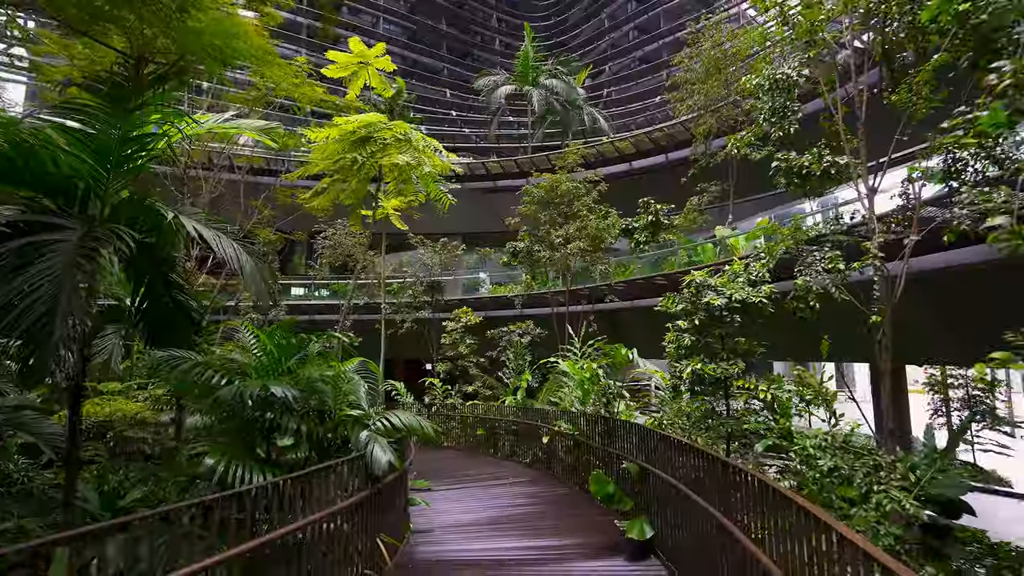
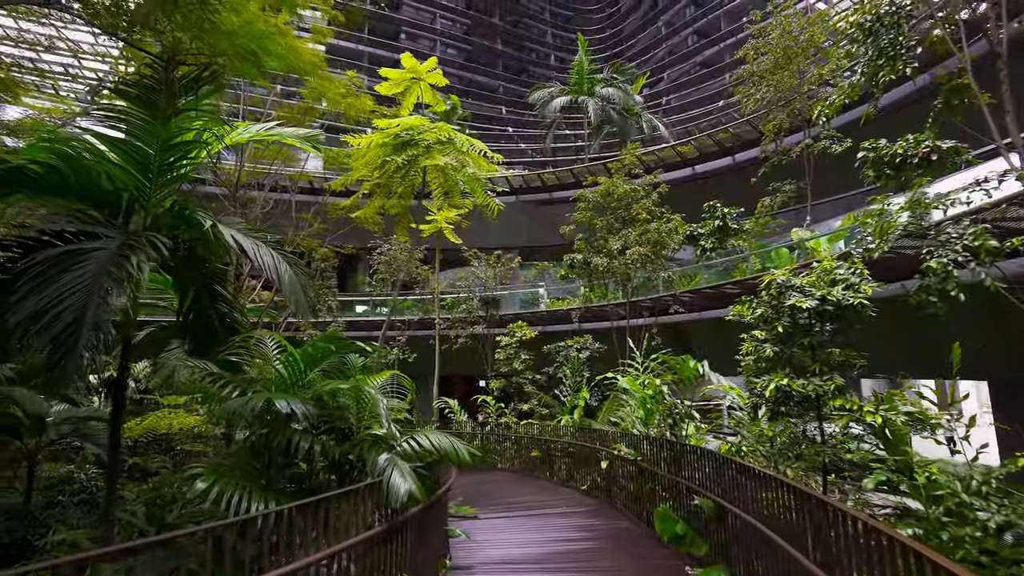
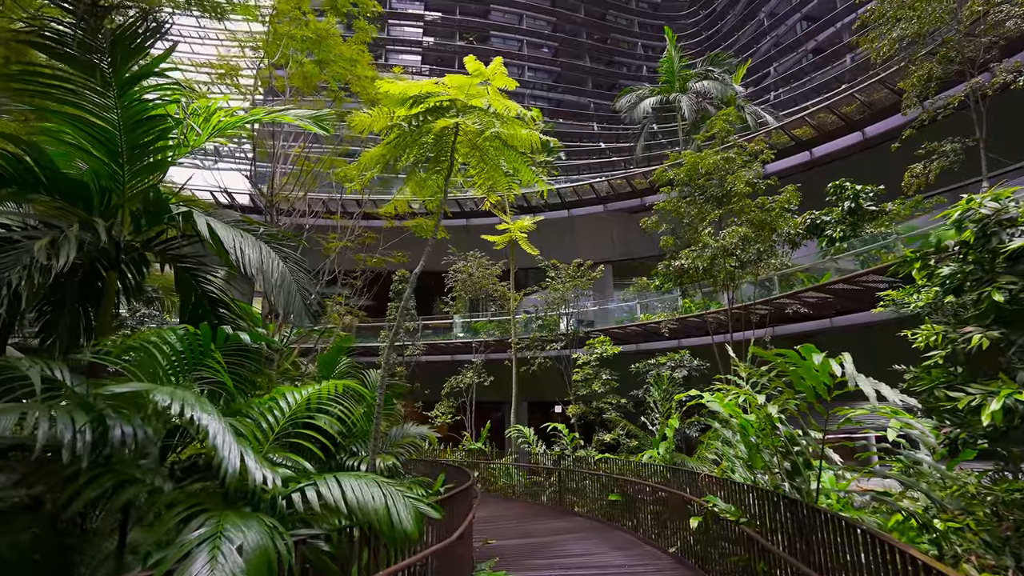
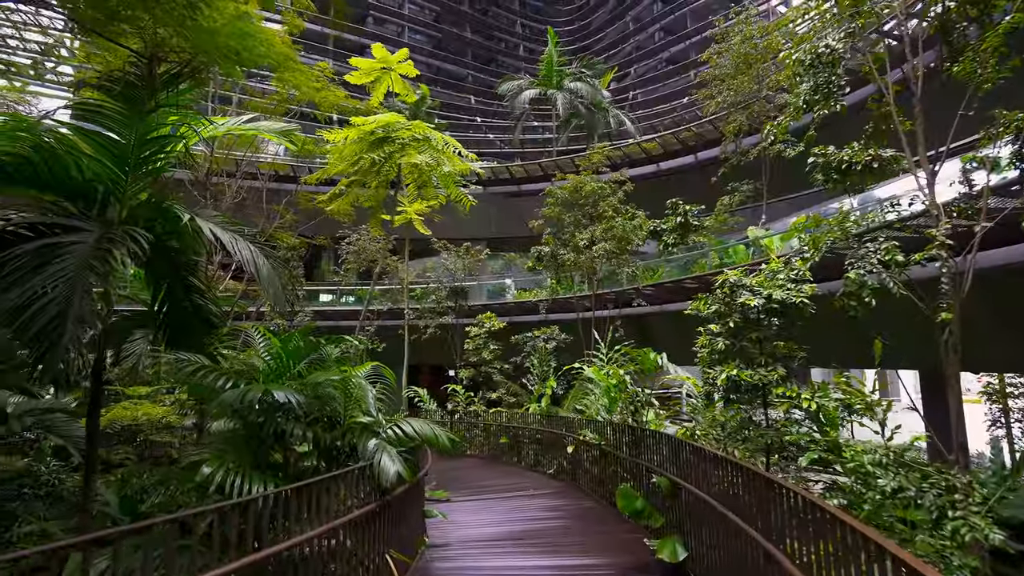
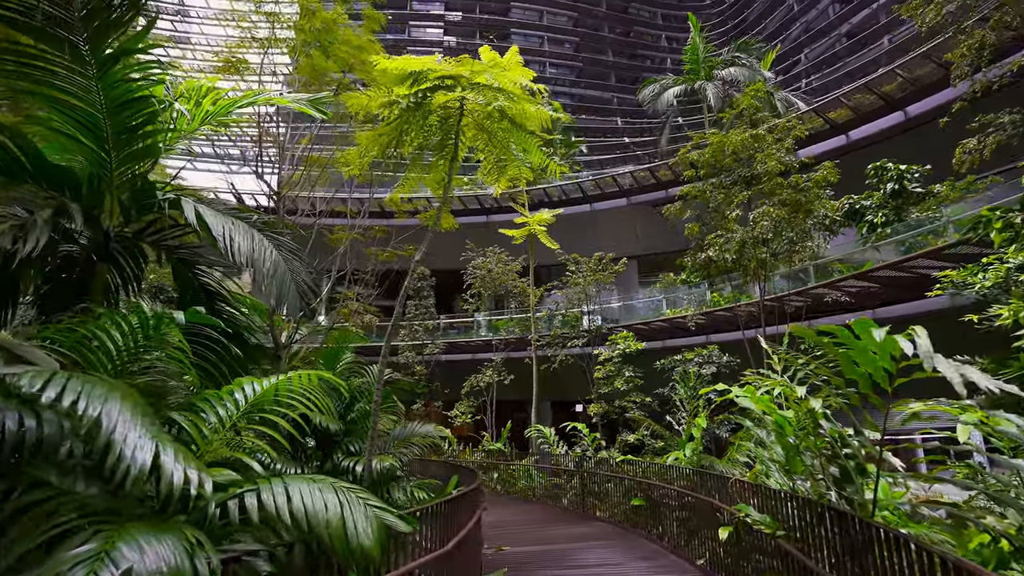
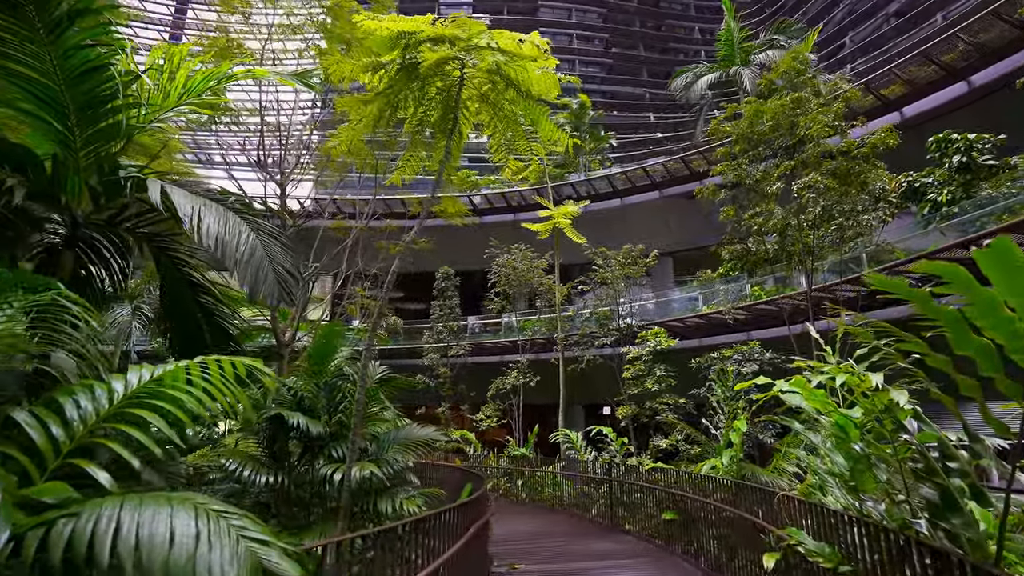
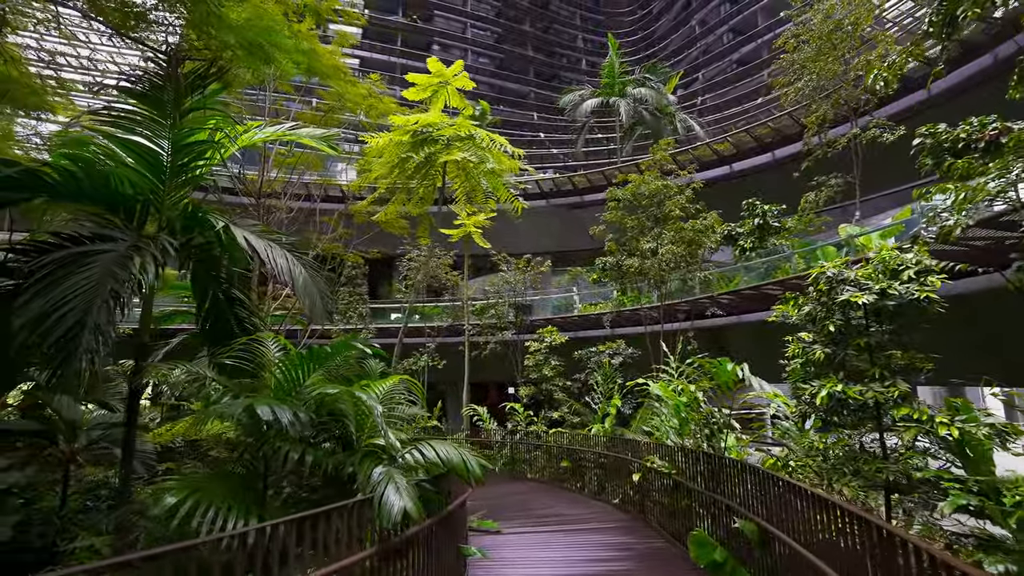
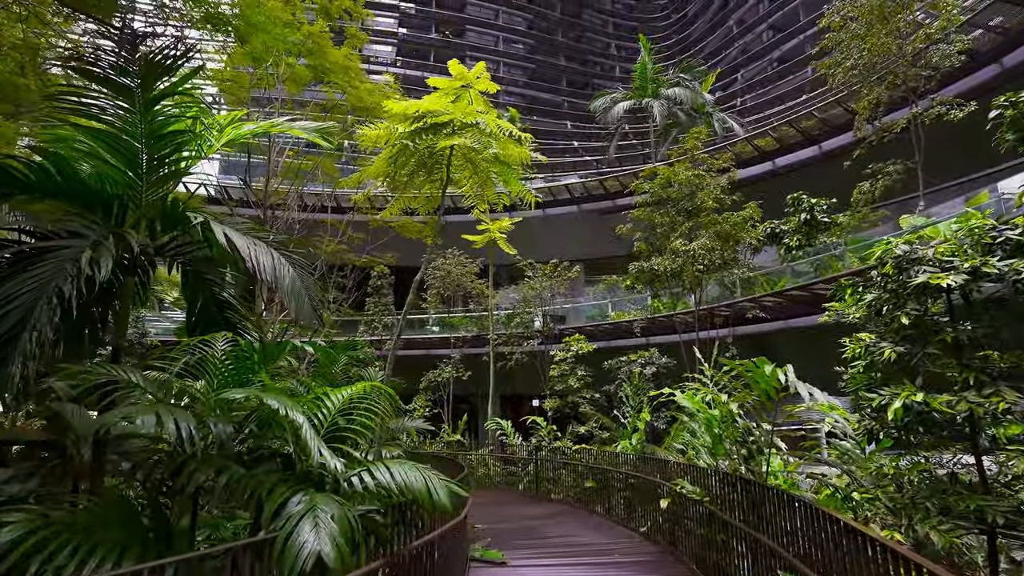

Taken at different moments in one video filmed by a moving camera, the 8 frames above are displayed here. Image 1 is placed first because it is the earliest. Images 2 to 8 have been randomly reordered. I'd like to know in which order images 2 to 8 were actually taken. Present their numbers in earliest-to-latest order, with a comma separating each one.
4, 2, 7, 8, 3, 5, 6
